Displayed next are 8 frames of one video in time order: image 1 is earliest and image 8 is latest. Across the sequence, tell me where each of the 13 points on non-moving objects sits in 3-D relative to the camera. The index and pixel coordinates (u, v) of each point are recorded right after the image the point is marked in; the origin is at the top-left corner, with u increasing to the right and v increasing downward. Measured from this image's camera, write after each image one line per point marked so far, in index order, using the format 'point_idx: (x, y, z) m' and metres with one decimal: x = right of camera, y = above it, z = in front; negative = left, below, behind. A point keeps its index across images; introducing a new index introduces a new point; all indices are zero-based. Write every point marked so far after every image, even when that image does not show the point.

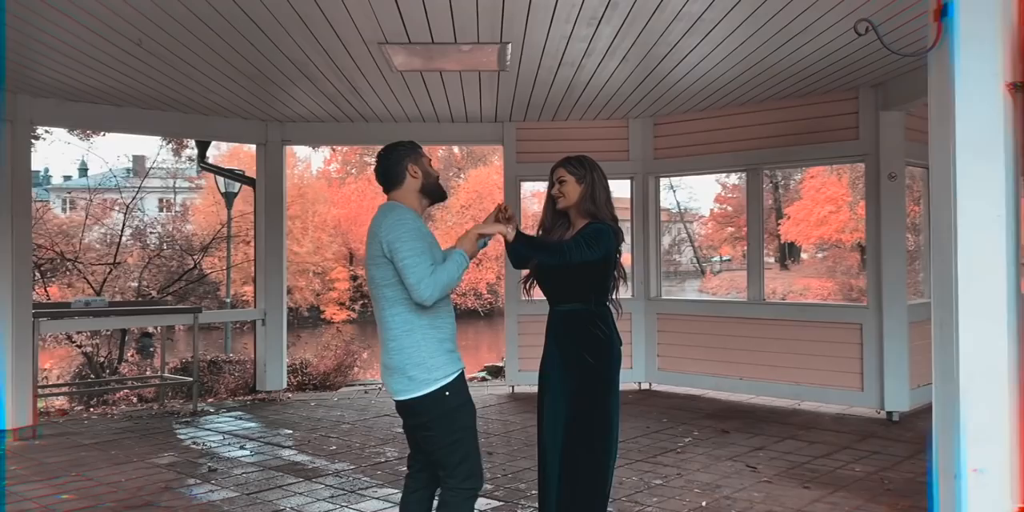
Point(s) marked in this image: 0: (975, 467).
0: (+1.1, -0.5, +2.1) m
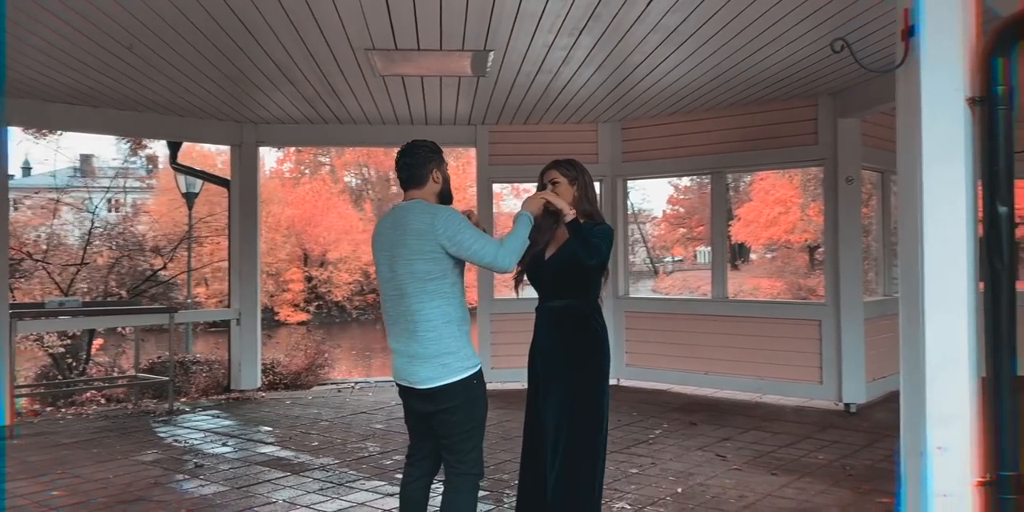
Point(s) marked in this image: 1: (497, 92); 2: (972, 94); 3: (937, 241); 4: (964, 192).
0: (+1.1, -0.5, +2.3) m
1: (-0.1, +1.0, +5.6) m
2: (+1.2, +0.4, +2.3) m
3: (+1.1, 0.0, +2.3) m
4: (+1.2, +0.2, +2.3) m
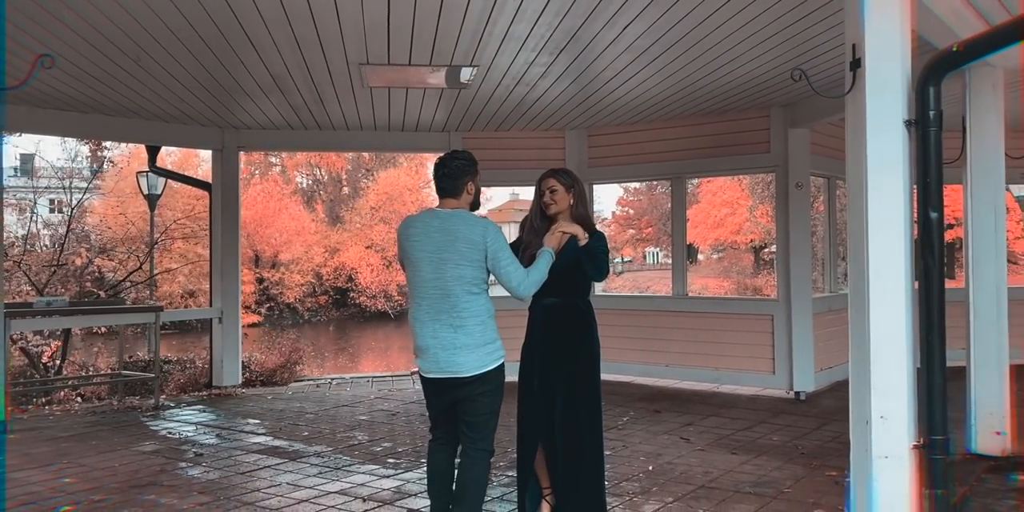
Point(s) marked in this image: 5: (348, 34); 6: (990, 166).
0: (+1.1, -0.5, +2.7) m
1: (-0.3, +1.0, +5.9) m
2: (+1.2, +0.4, +2.7) m
3: (+1.1, 0.0, +2.7) m
4: (+1.2, +0.2, +2.7) m
5: (-0.8, +1.0, +4.1) m
6: (+2.2, +0.4, +4.1) m
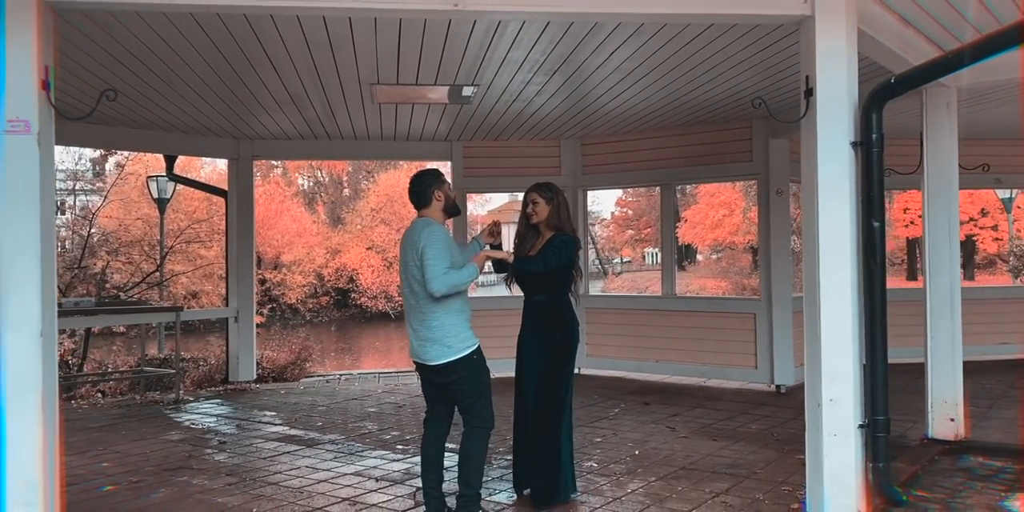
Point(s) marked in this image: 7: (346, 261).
0: (+1.1, -0.5, +3.1) m
1: (-0.3, +1.0, +6.3) m
2: (+1.2, +0.4, +3.1) m
3: (+1.1, 0.0, +3.1) m
4: (+1.2, +0.2, +3.1) m
5: (-0.8, +1.0, +4.5) m
6: (+2.2, +0.4, +4.5) m
7: (-2.9, -0.1, +15.3) m
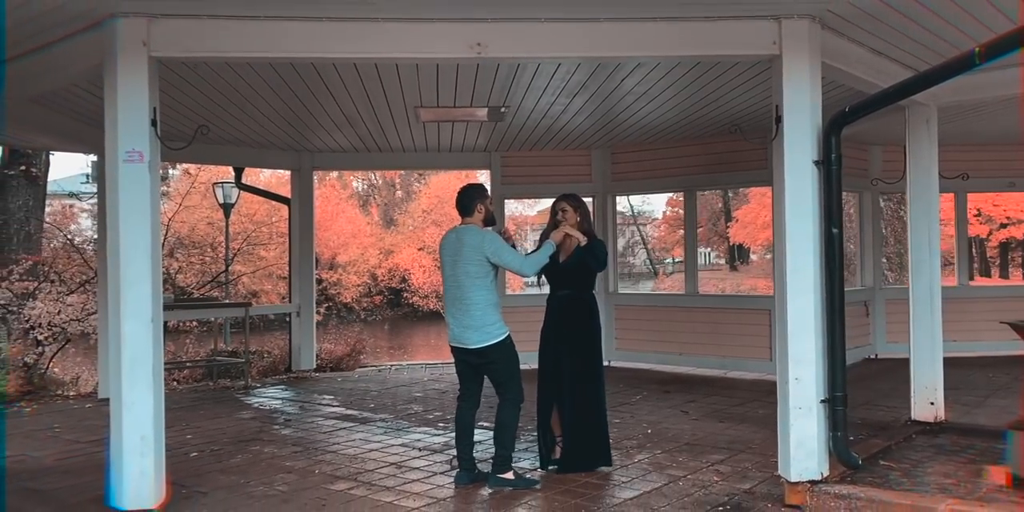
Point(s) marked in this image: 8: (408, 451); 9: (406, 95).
0: (+1.2, -0.5, +3.7) m
1: (0.0, +1.0, +7.0) m
2: (+1.3, +0.4, +3.7) m
3: (+1.2, 0.0, +3.7) m
4: (+1.3, +0.2, +3.7) m
5: (-0.6, +1.0, +5.2) m
6: (+2.4, +0.4, +5.0) m
7: (-2.1, -0.1, +16.1) m
8: (-0.6, -1.1, +4.9) m
9: (-0.6, +1.0, +5.2) m
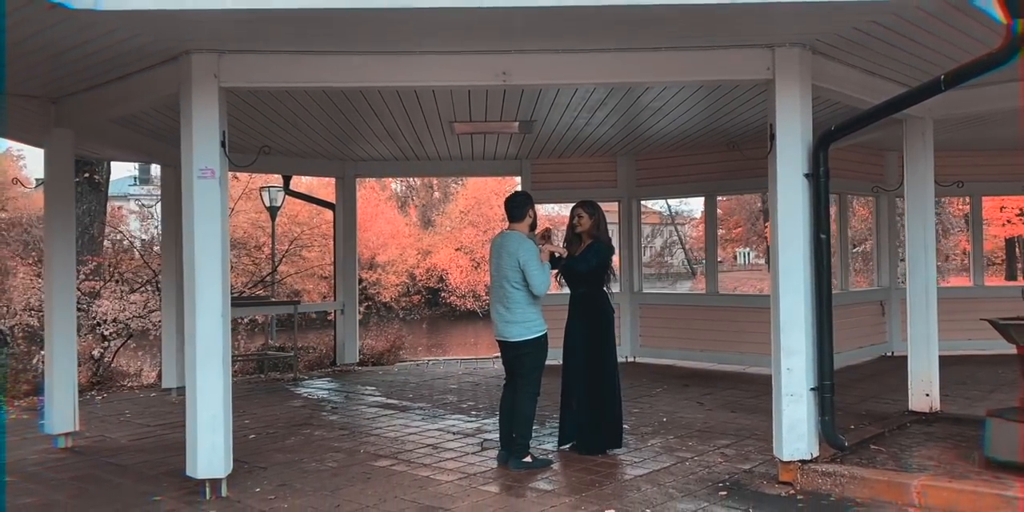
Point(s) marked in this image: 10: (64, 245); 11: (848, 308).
0: (+1.3, -0.5, +4.1) m
1: (+0.2, +1.0, +7.5) m
2: (+1.4, +0.4, +4.1) m
3: (+1.3, 0.0, +4.1) m
4: (+1.4, +0.1, +4.1) m
5: (-0.5, +0.9, +5.7) m
6: (+2.5, +0.4, +5.4) m
7: (-1.5, -0.1, +16.7) m
8: (-0.4, -1.1, +5.4) m
9: (-0.5, +1.0, +5.7) m
10: (-2.7, +0.1, +5.3) m
11: (+3.2, -0.5, +8.2) m
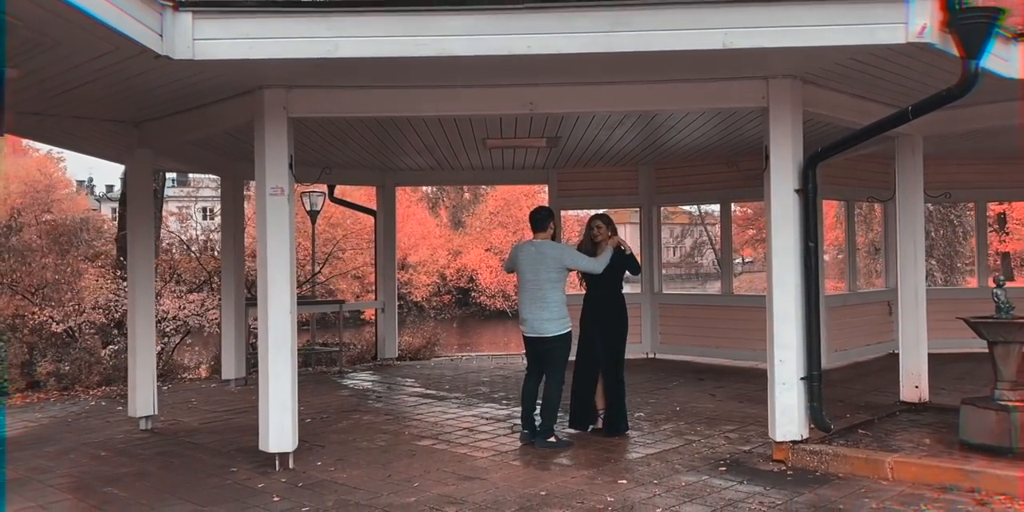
0: (+1.4, -0.6, +4.7) m
1: (+0.5, +1.0, +8.1) m
2: (+1.5, +0.4, +4.7) m
3: (+1.4, 0.0, +4.7) m
4: (+1.5, +0.1, +4.7) m
5: (-0.3, +0.9, +6.4) m
6: (+2.7, +0.4, +5.9) m
7: (-0.9, -0.1, +17.4) m
8: (-0.2, -1.1, +6.1) m
9: (-0.3, +0.9, +6.4) m
10: (-2.5, +0.1, +6.0) m
11: (+3.4, -0.5, +8.7) m
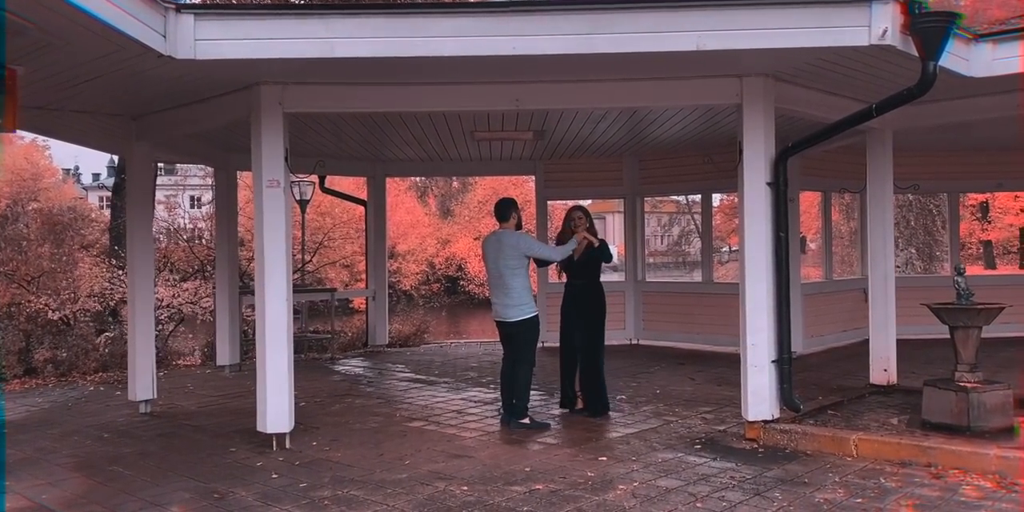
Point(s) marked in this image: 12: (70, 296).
0: (+1.4, -0.5, +5.0) m
1: (+0.4, +1.1, +8.3) m
2: (+1.5, +0.4, +5.0) m
3: (+1.4, 0.0, +5.0) m
4: (+1.4, +0.2, +5.0) m
5: (-0.3, +1.0, +6.6) m
6: (+2.6, +0.5, +6.2) m
7: (-1.1, +0.1, +17.6) m
8: (-0.3, -1.1, +6.3) m
9: (-0.4, +1.0, +6.6) m
10: (-2.6, +0.1, +6.2) m
11: (+3.3, -0.4, +9.0) m
12: (-4.7, -0.4, +9.3) m
